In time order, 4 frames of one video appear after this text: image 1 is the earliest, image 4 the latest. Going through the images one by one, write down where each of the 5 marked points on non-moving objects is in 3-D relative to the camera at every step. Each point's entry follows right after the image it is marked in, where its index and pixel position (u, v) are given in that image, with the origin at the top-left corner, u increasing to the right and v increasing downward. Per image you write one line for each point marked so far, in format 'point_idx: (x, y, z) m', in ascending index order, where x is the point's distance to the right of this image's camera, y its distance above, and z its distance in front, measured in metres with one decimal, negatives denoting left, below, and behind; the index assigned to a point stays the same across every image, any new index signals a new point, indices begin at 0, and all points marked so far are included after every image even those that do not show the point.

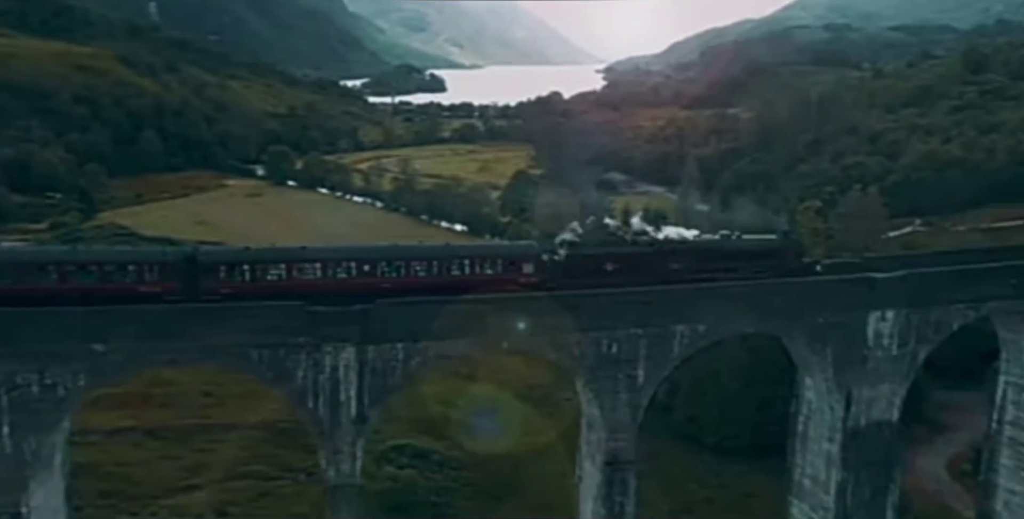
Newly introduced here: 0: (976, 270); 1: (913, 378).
0: (+7.4, -0.1, +14.6) m
1: (+6.3, -1.8, +14.4) m
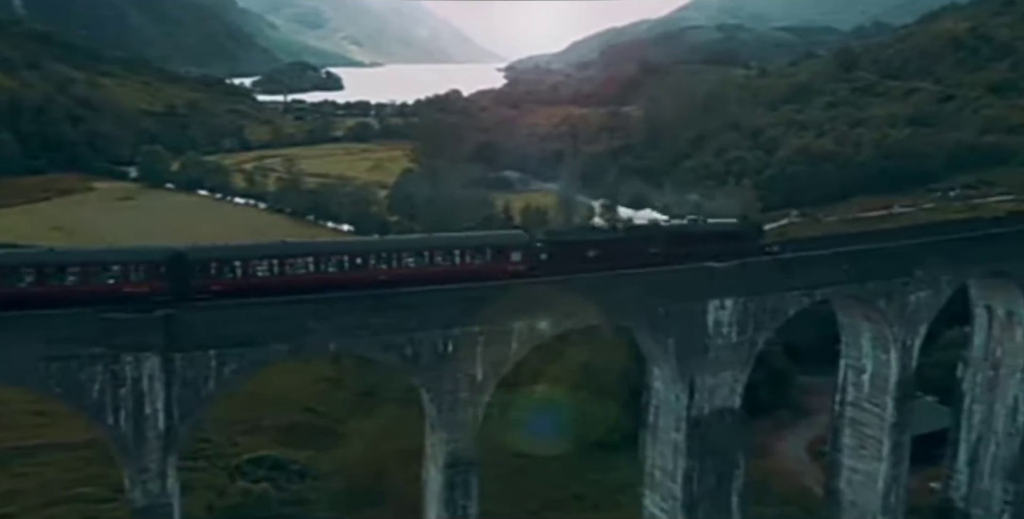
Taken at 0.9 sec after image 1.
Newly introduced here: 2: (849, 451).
0: (+5.0, +0.1, +15.4) m
1: (+4.0, -1.7, +15.0) m
2: (+6.9, -4.0, +18.8) m
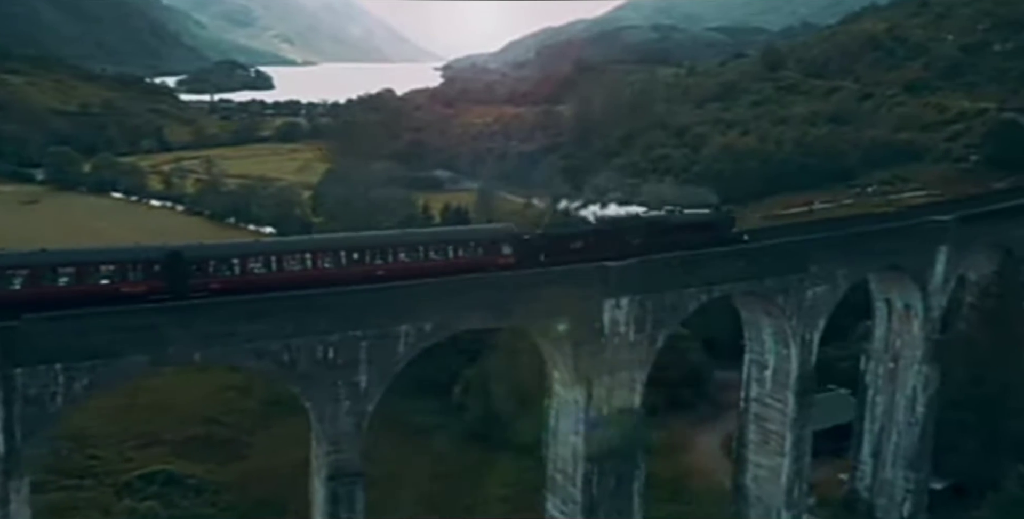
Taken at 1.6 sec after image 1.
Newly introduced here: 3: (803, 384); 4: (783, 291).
0: (+3.3, +0.1, +15.4) m
1: (+2.3, -1.7, +15.0) m
2: (+5.0, -3.9, +19.0) m
3: (+5.7, -2.4, +17.9) m
4: (+5.1, -0.6, +17.1) m
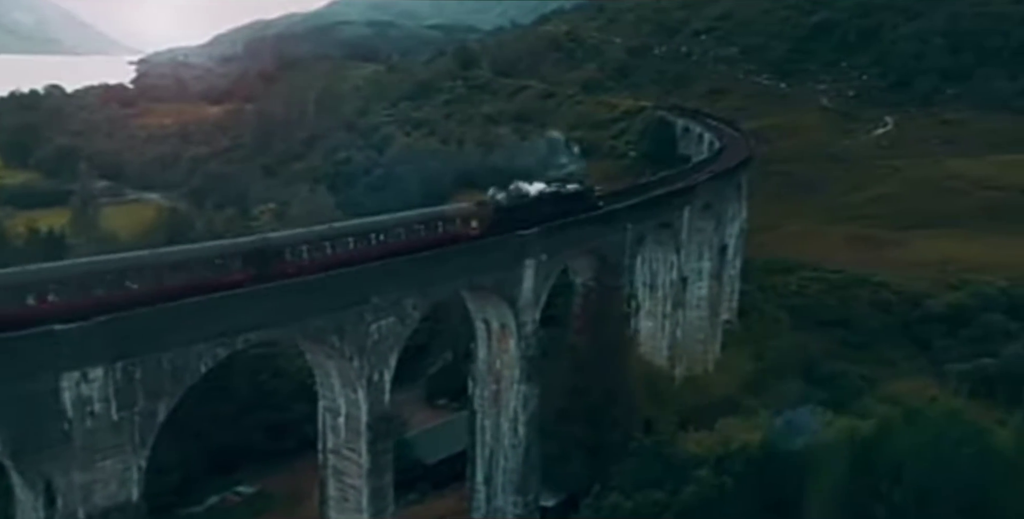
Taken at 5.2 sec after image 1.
0: (-4.0, -0.6, +12.8) m
1: (-4.8, -2.4, +12.1) m
2: (-3.3, -4.5, +16.8) m
3: (-2.4, -3.0, +16.0) m
4: (-2.8, -1.1, +14.9) m
